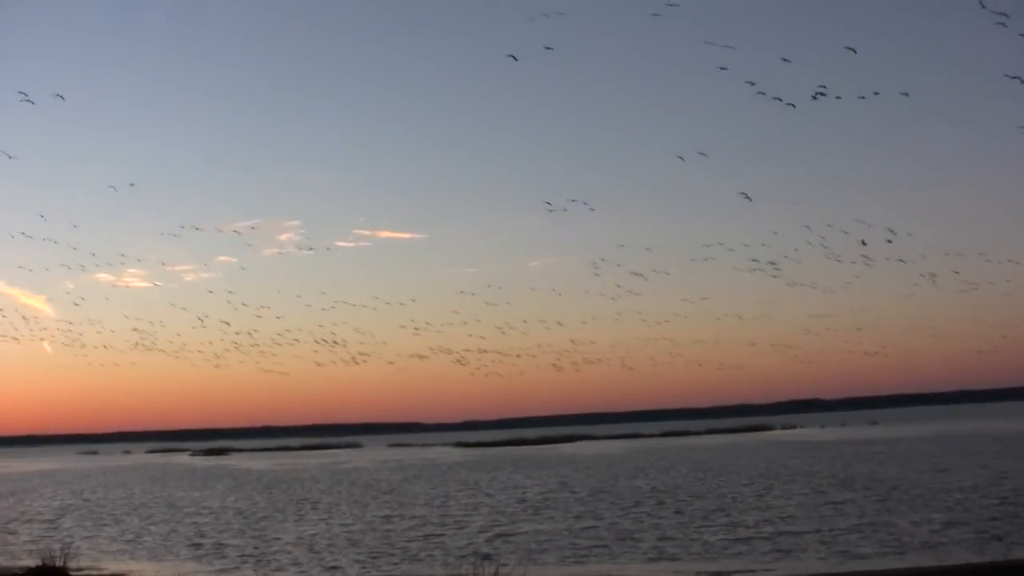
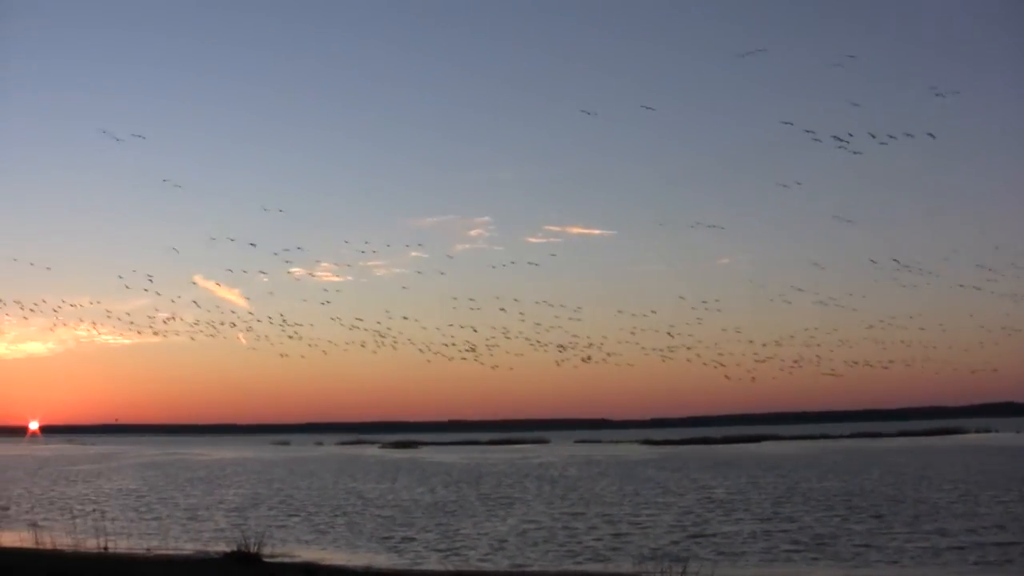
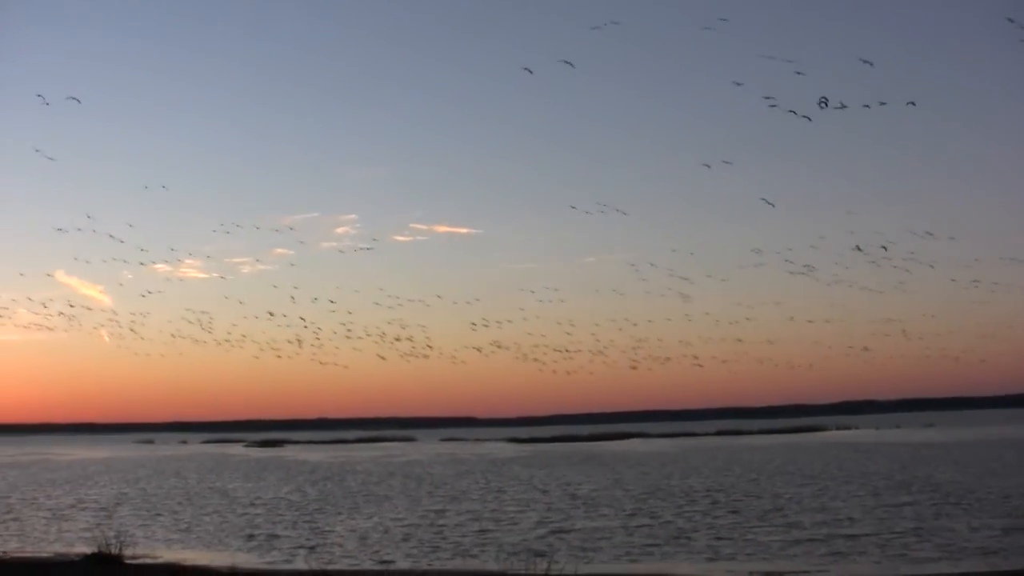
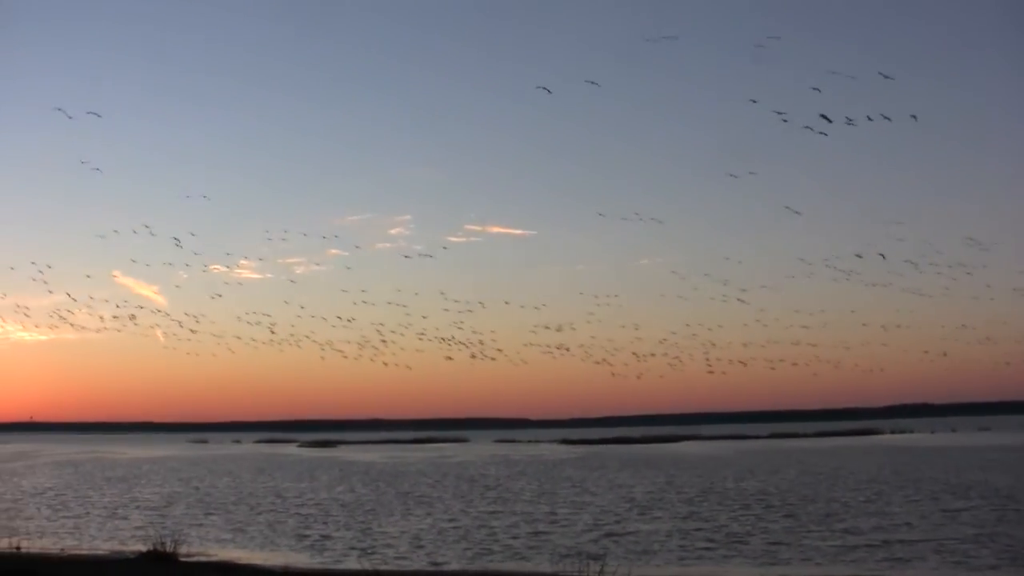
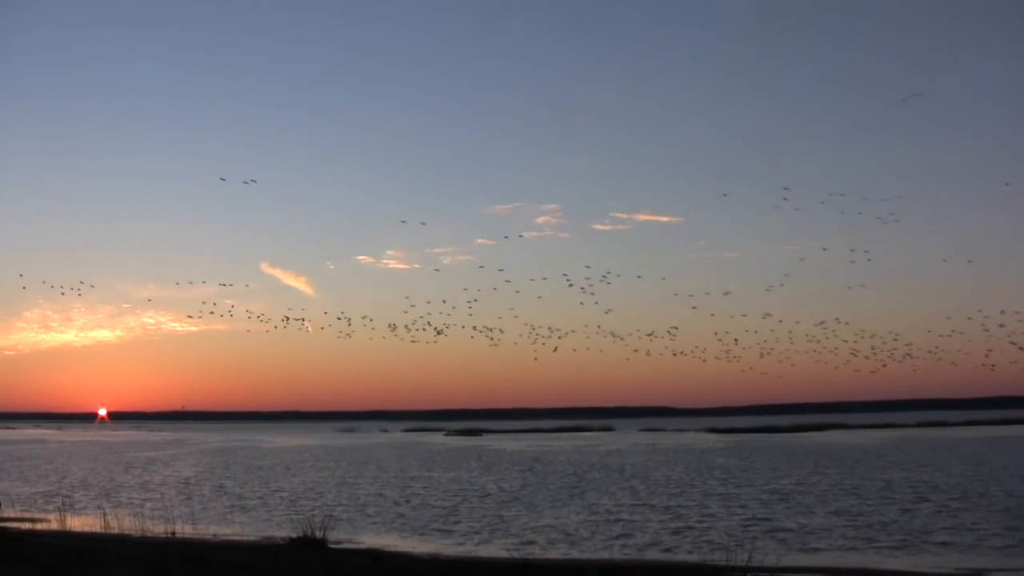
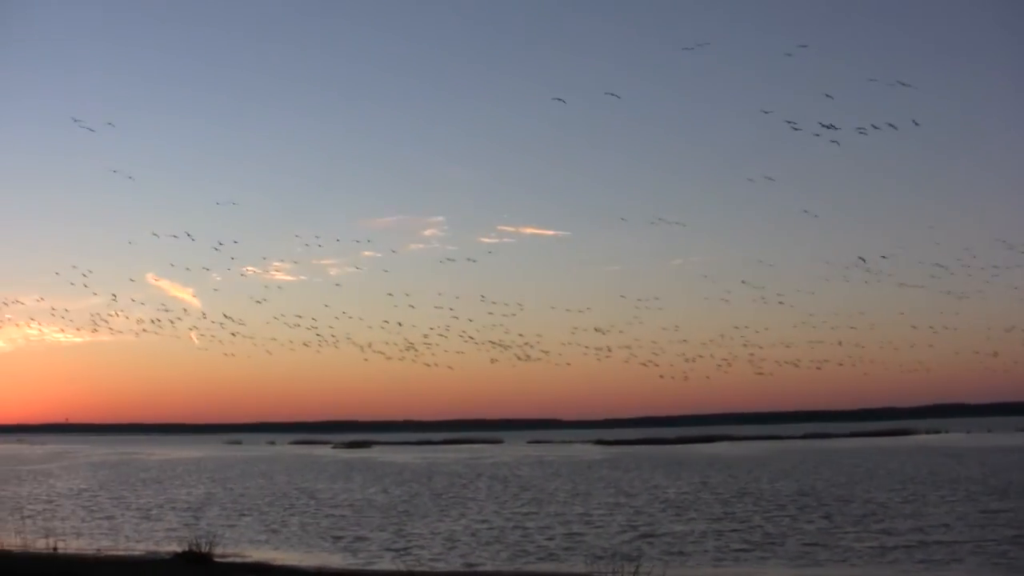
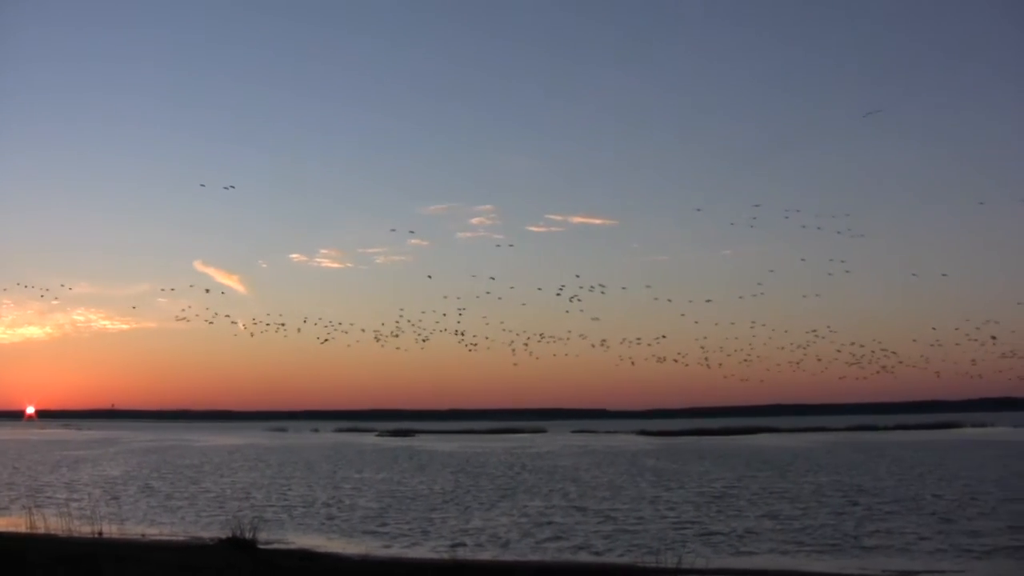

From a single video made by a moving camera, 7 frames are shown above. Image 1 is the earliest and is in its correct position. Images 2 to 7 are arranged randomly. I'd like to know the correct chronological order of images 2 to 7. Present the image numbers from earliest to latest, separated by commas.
3, 4, 6, 2, 5, 7
